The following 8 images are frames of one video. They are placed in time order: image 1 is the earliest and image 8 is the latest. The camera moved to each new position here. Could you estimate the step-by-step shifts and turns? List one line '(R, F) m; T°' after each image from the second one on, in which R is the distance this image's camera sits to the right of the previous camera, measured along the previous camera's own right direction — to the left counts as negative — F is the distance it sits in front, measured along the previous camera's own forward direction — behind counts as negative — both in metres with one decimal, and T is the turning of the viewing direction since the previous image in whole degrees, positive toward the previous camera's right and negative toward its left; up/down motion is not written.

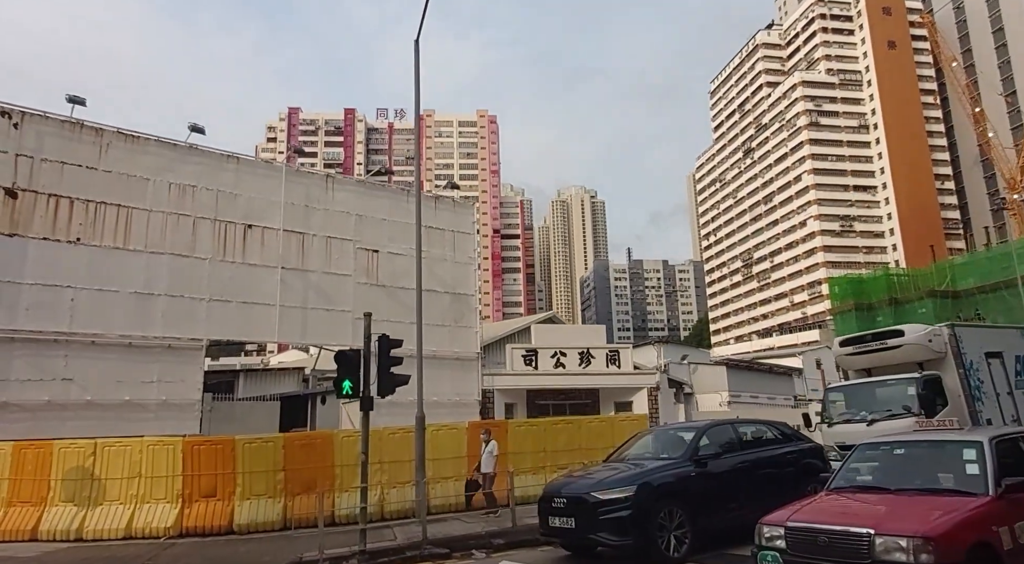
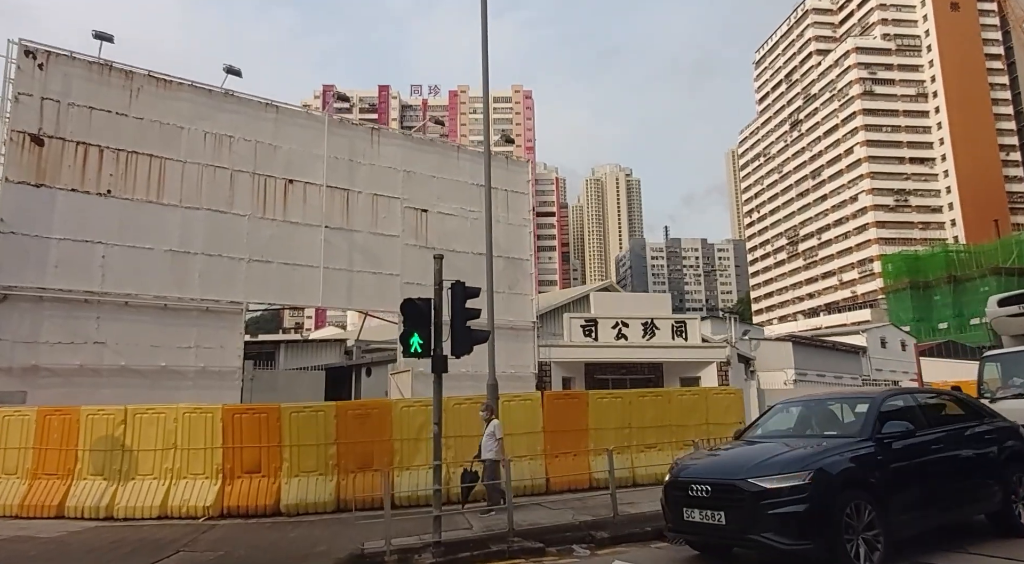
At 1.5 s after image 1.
(-0.8, +1.6) m; -3°
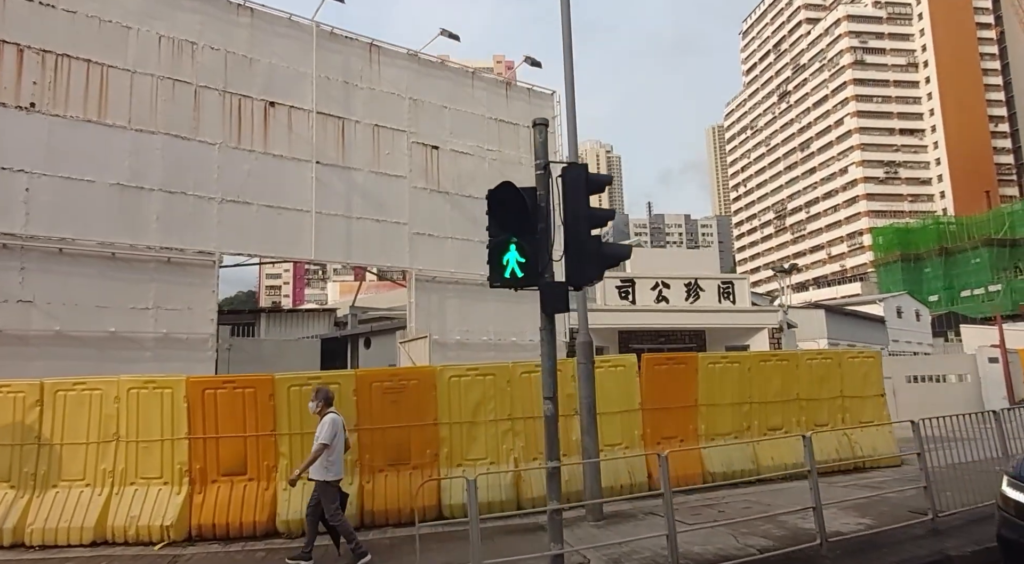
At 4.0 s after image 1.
(-1.3, +2.9) m; +2°
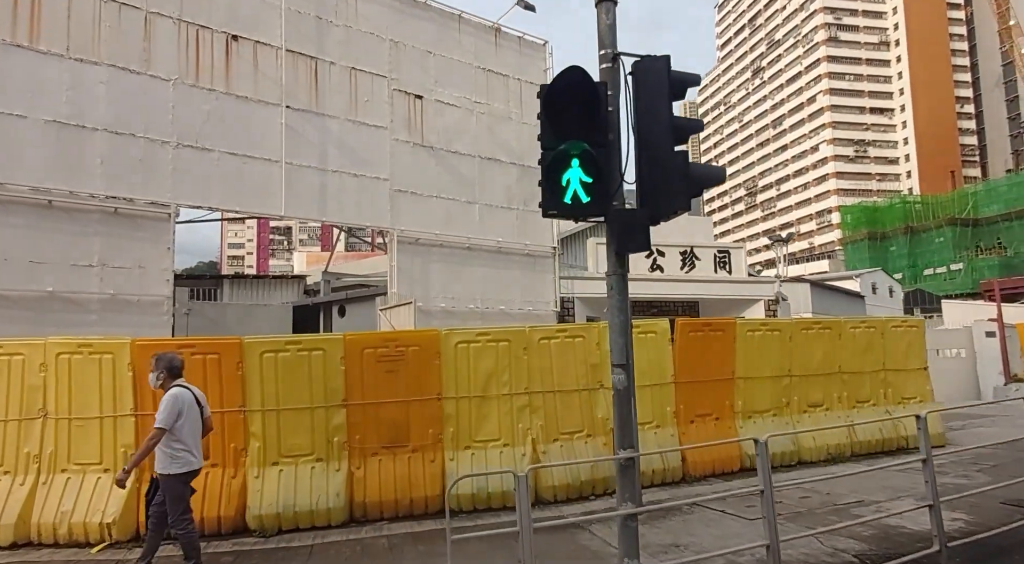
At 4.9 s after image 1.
(-0.5, +1.1) m; +3°
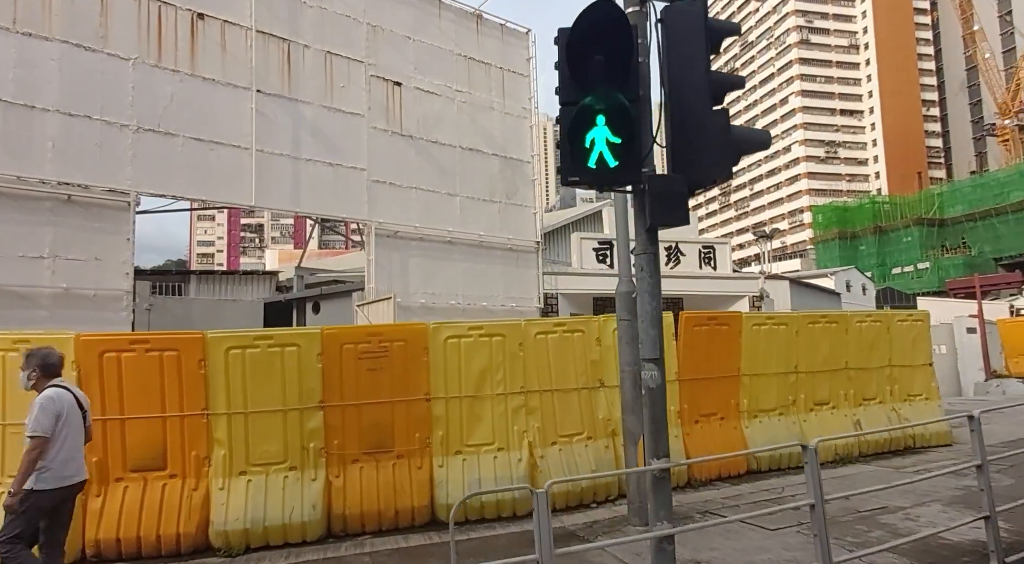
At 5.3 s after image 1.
(-0.2, +0.5) m; +2°
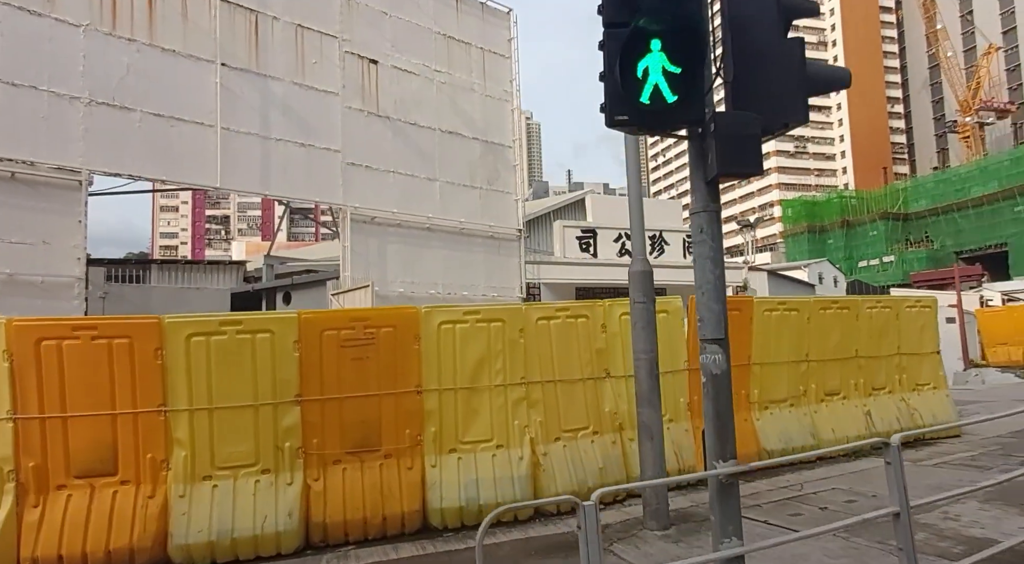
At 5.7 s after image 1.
(-0.2, +0.5) m; +3°
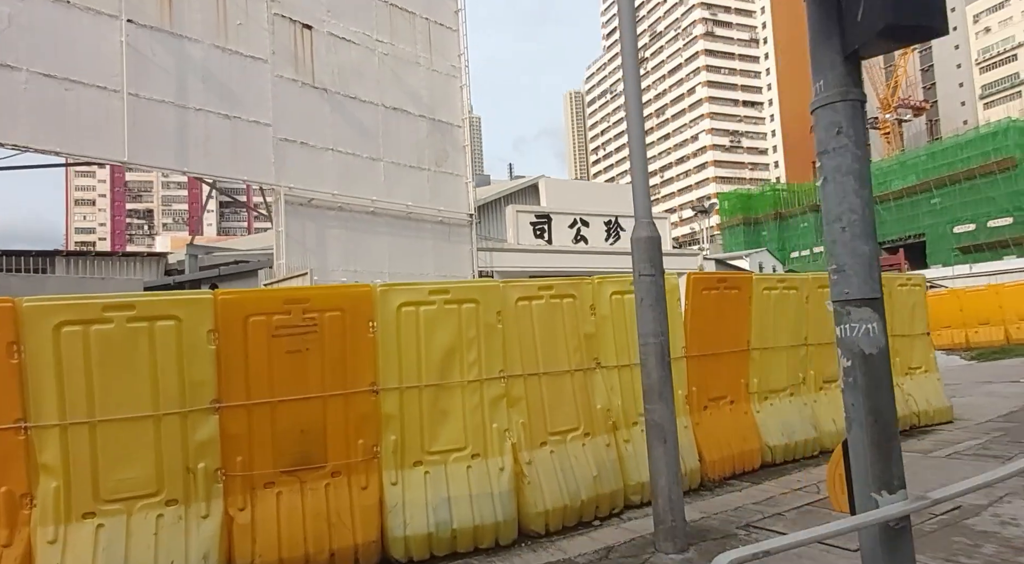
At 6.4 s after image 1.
(-0.2, +0.9) m; +5°
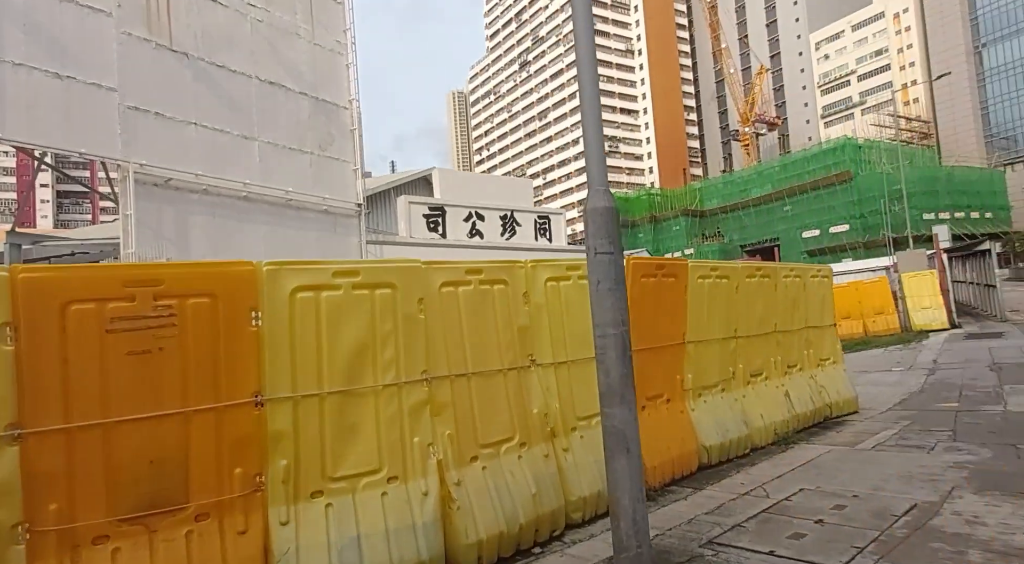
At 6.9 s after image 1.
(-0.2, +0.7) m; +11°
